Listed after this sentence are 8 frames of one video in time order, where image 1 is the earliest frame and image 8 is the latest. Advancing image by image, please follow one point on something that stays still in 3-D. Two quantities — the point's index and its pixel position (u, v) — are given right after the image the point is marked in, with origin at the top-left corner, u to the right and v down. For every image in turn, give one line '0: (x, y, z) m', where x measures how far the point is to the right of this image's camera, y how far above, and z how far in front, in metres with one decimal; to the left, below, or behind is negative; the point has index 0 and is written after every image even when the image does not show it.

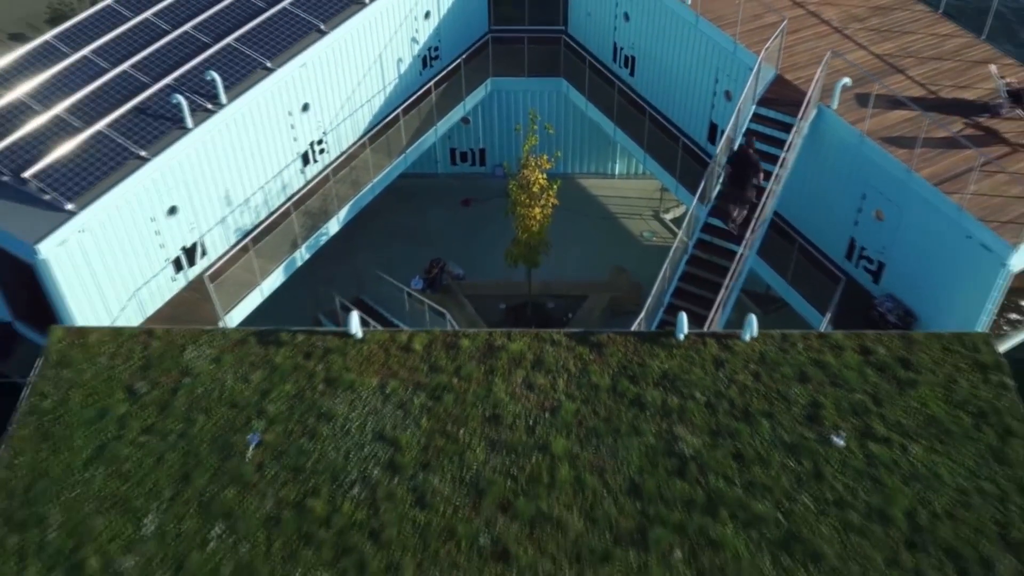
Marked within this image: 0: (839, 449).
0: (+3.2, -1.5, +10.6) m
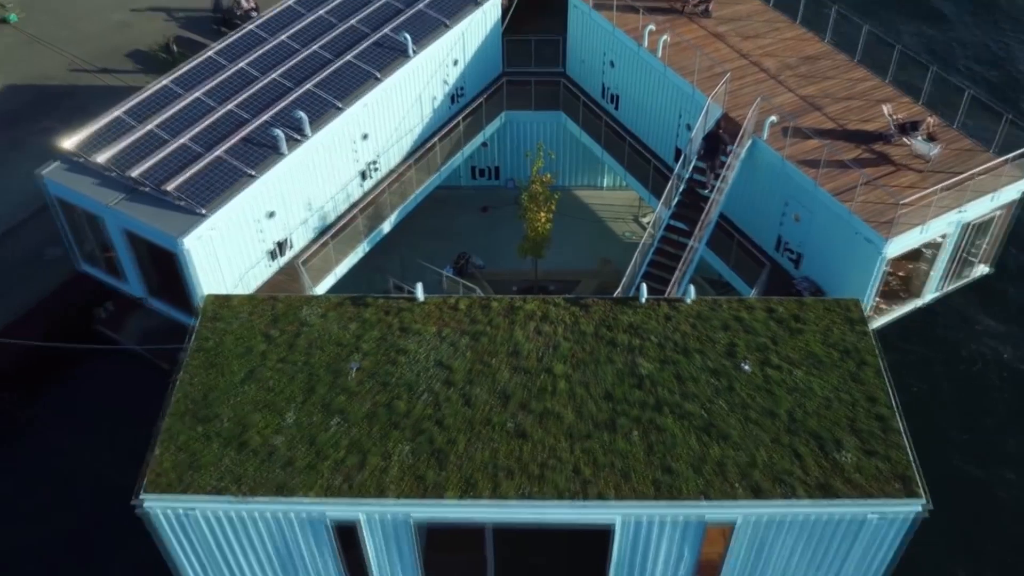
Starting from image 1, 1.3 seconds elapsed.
0: (+3.4, -1.2, +15.9) m
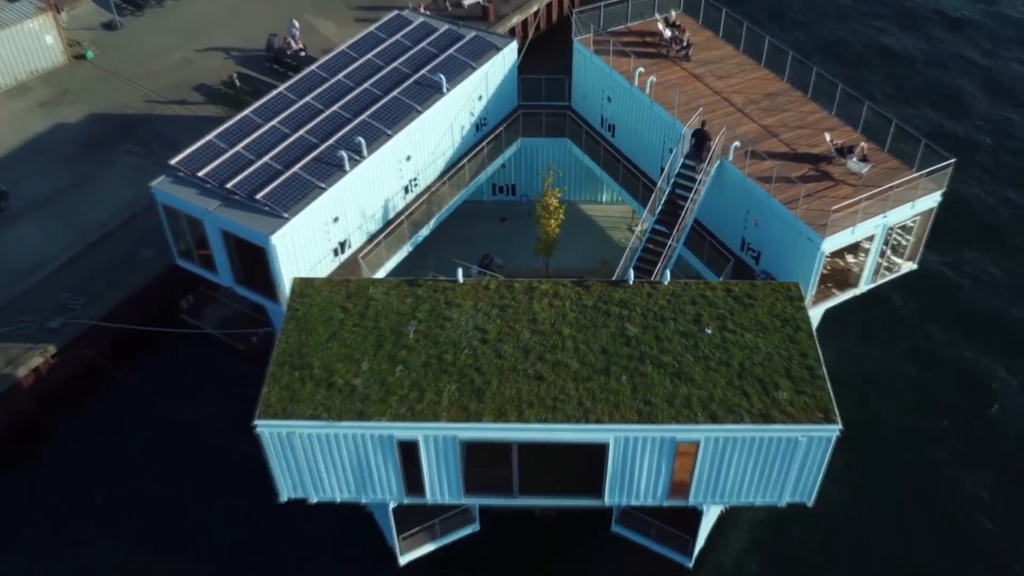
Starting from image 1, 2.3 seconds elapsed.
0: (+3.8, -0.8, +20.9) m
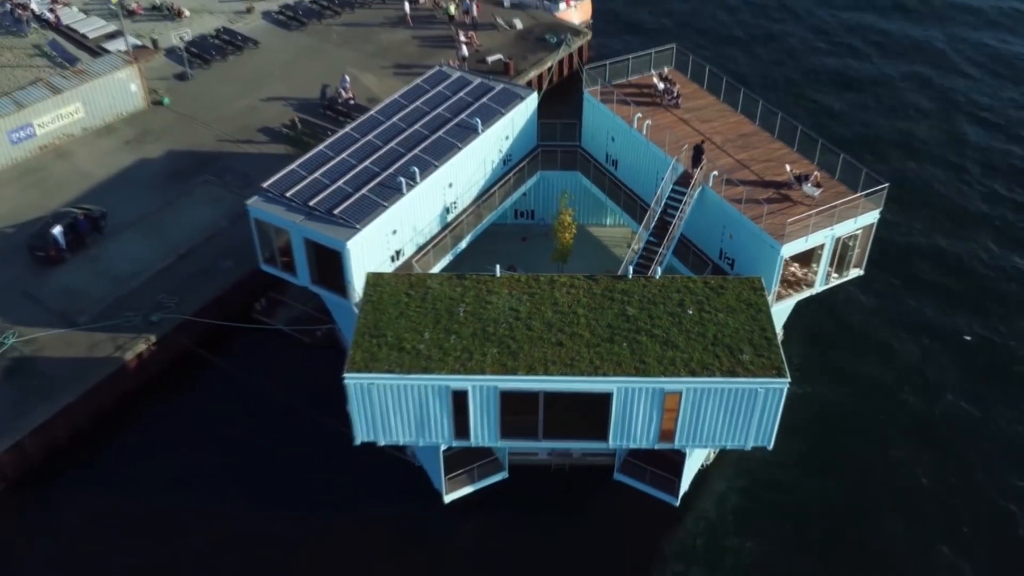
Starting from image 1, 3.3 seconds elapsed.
0: (+4.5, -0.6, +27.2) m
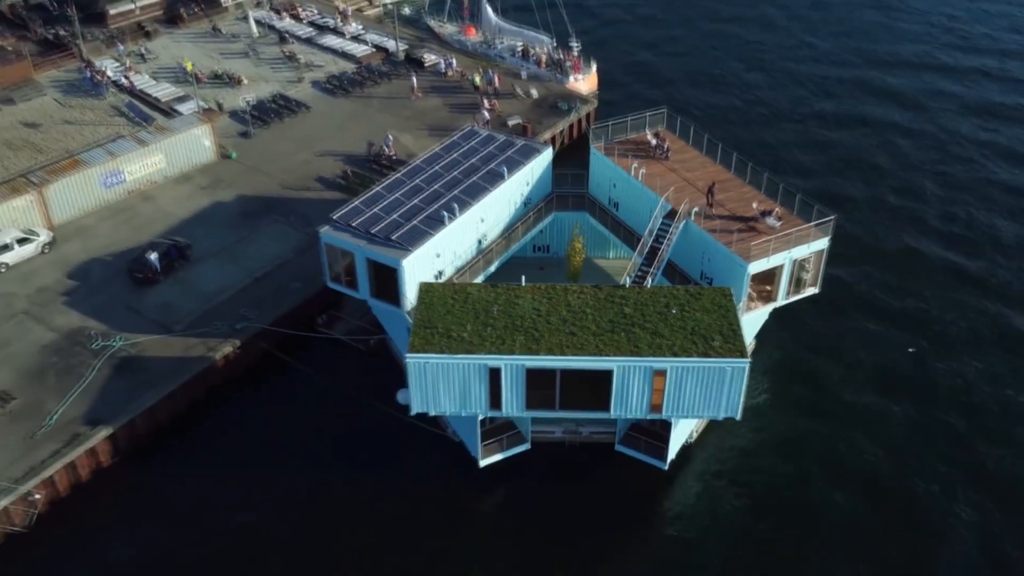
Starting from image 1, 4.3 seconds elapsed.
0: (+5.2, -0.8, +34.9) m
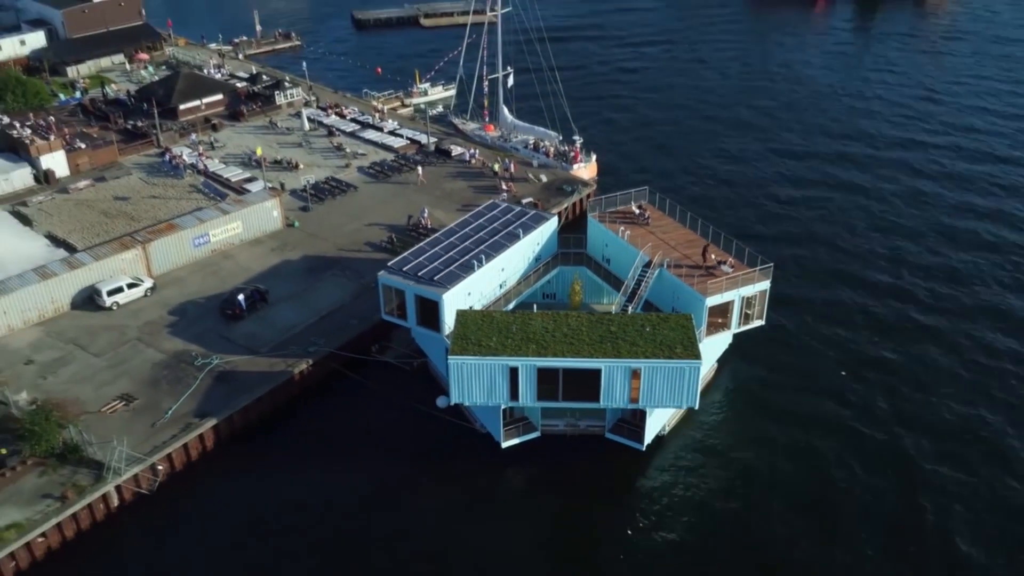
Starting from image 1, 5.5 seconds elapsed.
0: (+5.9, -1.8, +46.7) m
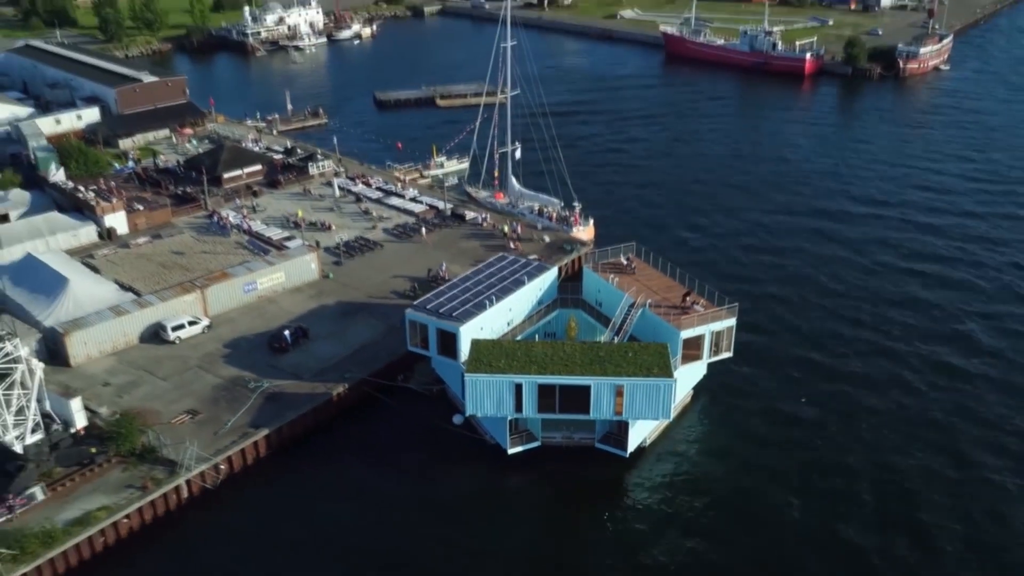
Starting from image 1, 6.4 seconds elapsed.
0: (+6.2, -3.5, +56.4) m
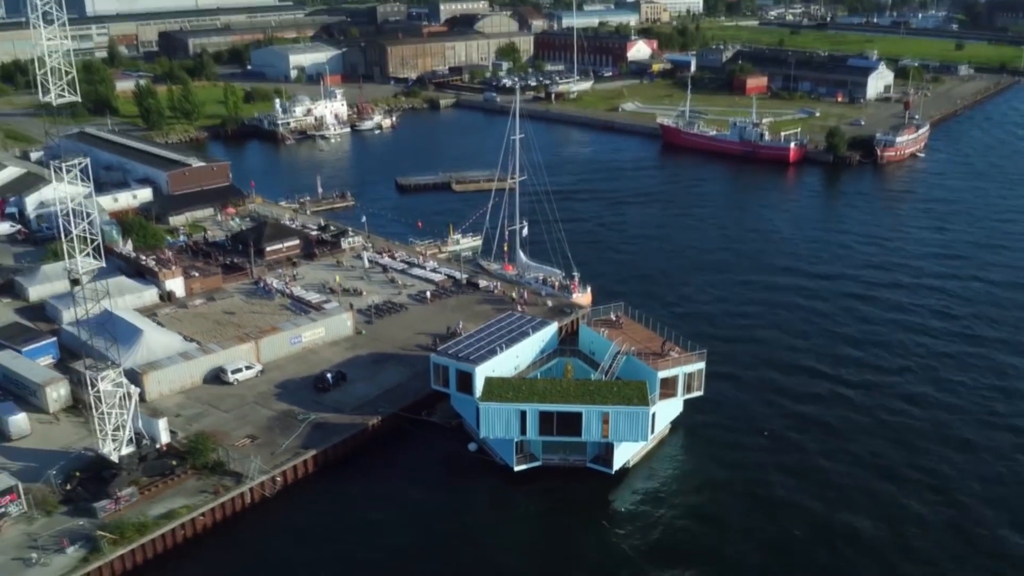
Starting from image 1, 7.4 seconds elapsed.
0: (+6.6, -6.5, +68.9) m
